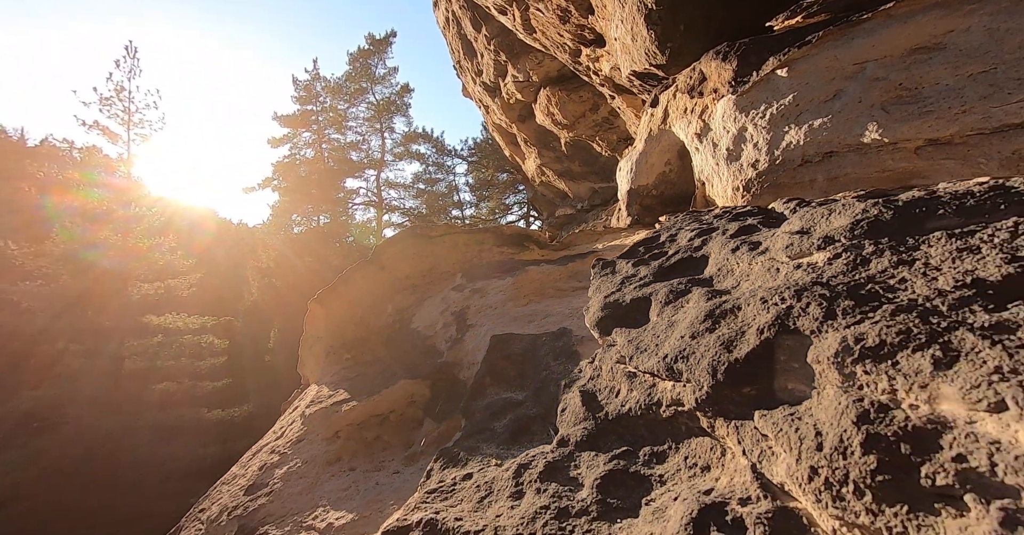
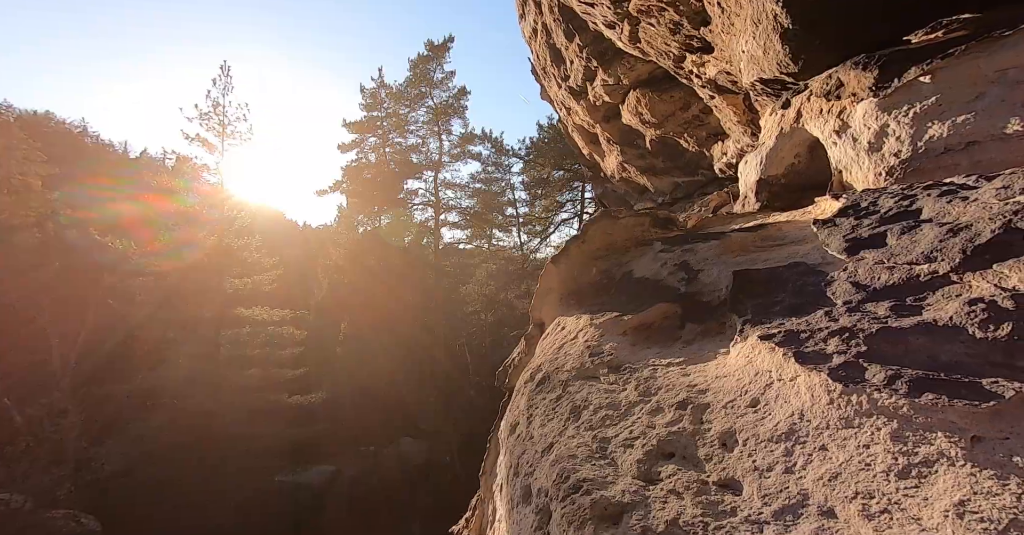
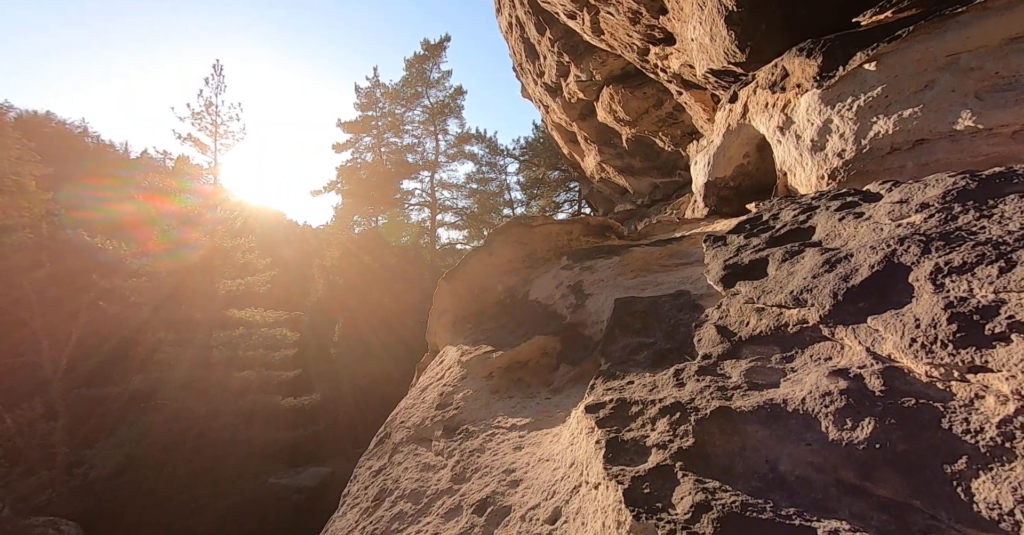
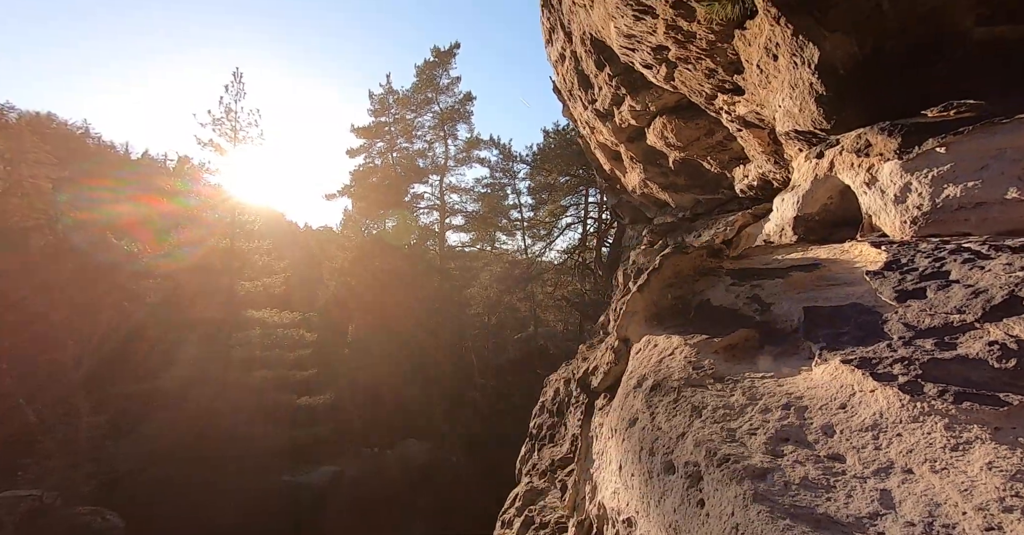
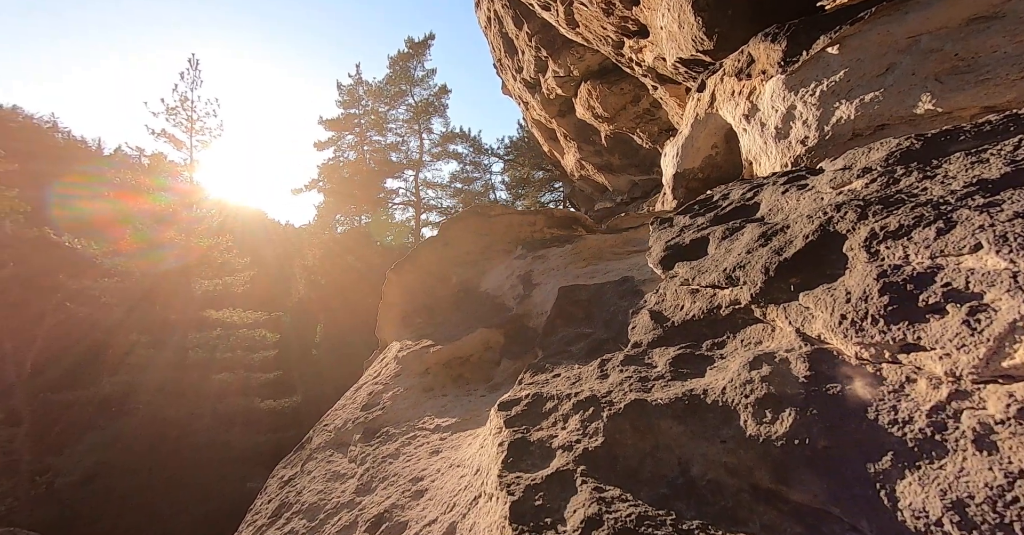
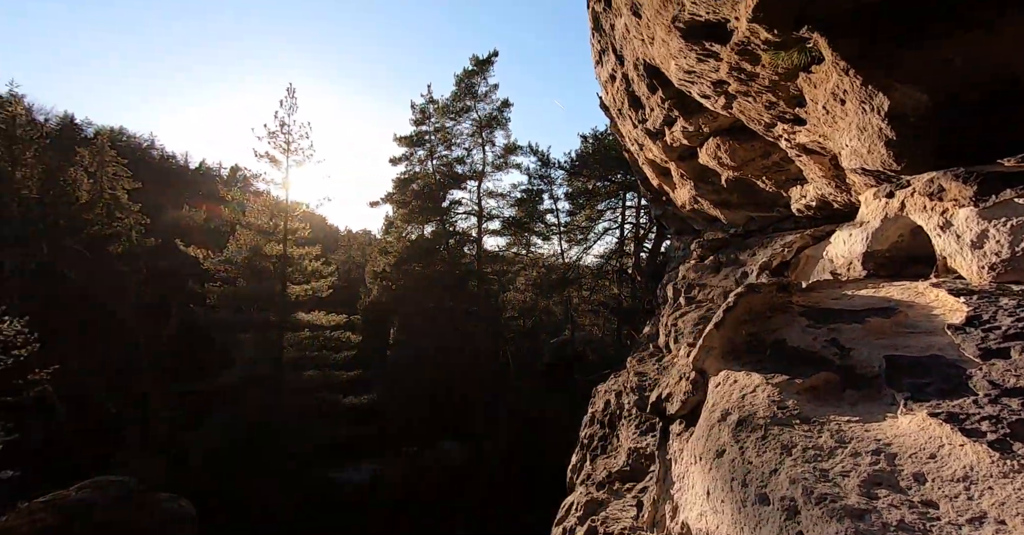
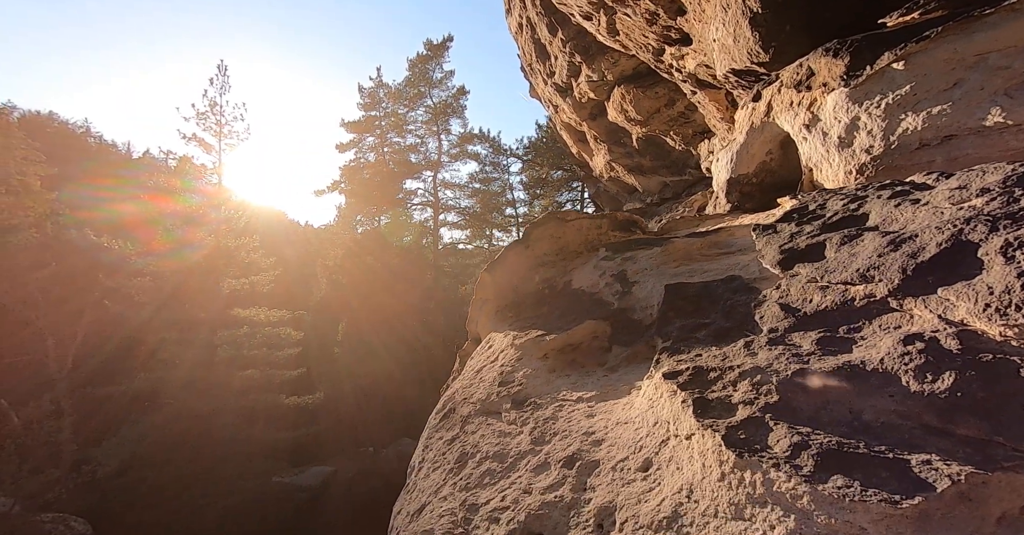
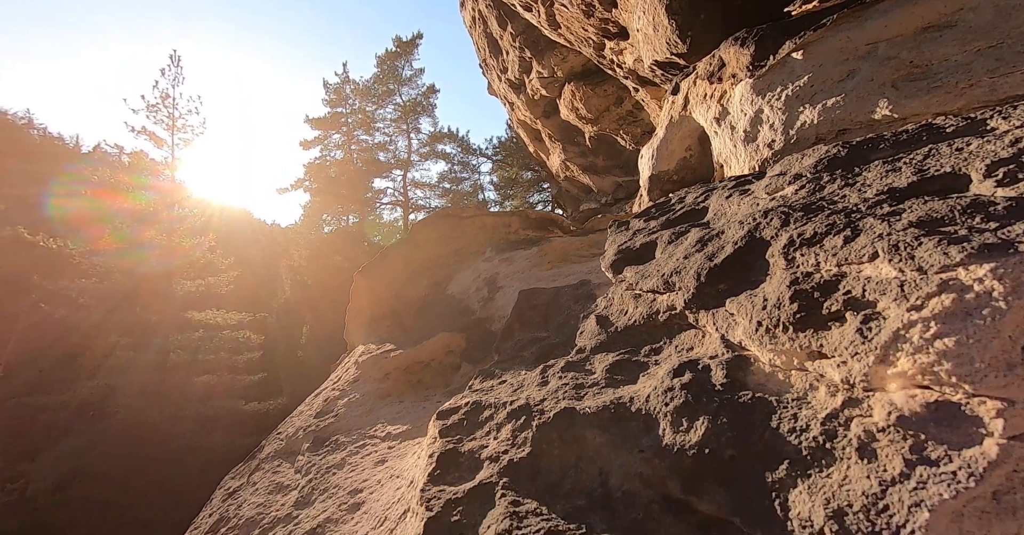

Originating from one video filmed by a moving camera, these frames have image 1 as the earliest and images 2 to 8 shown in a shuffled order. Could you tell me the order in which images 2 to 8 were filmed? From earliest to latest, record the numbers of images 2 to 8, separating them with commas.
8, 5, 3, 7, 2, 4, 6
